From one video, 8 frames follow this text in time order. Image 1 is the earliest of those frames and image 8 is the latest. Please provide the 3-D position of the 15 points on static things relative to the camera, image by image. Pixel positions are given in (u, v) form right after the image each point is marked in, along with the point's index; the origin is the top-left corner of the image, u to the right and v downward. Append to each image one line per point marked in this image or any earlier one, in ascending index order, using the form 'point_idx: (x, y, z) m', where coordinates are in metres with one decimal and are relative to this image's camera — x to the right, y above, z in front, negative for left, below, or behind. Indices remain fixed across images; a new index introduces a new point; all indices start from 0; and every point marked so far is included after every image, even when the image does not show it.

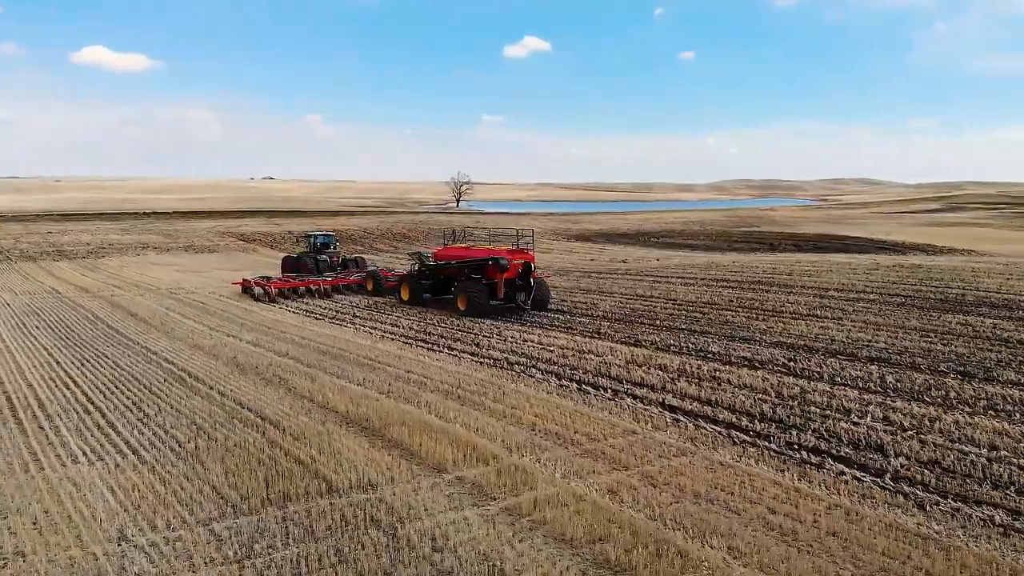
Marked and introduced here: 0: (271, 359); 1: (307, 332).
0: (-3.3, -1.0, +10.9) m
1: (-3.4, -0.7, +13.4) m
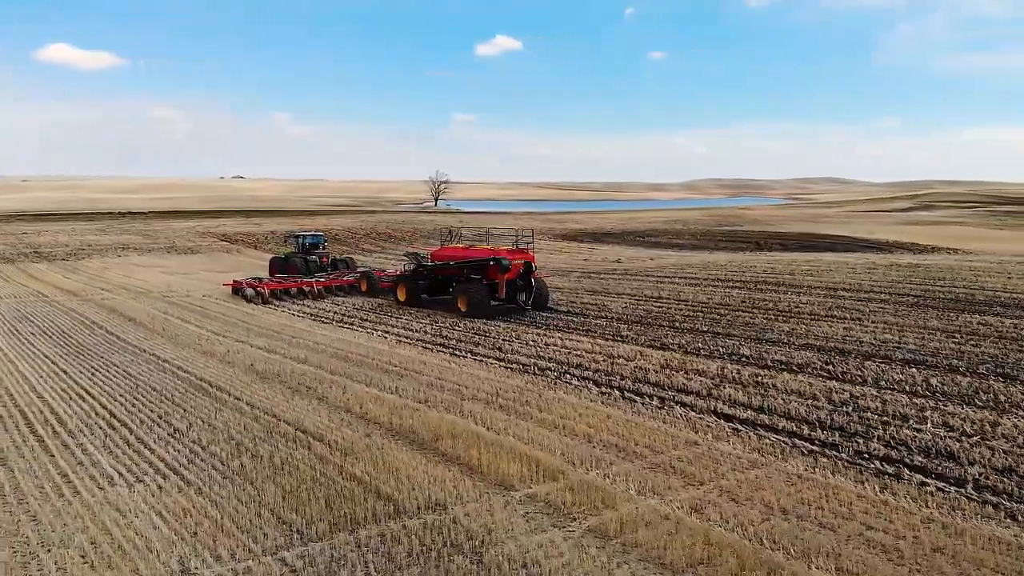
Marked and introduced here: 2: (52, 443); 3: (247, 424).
0: (-2.8, -1.0, +10.4) m
1: (-3.1, -0.8, +12.9) m
2: (-4.0, -1.4, +7.1) m
3: (-2.5, -1.3, +7.7) m
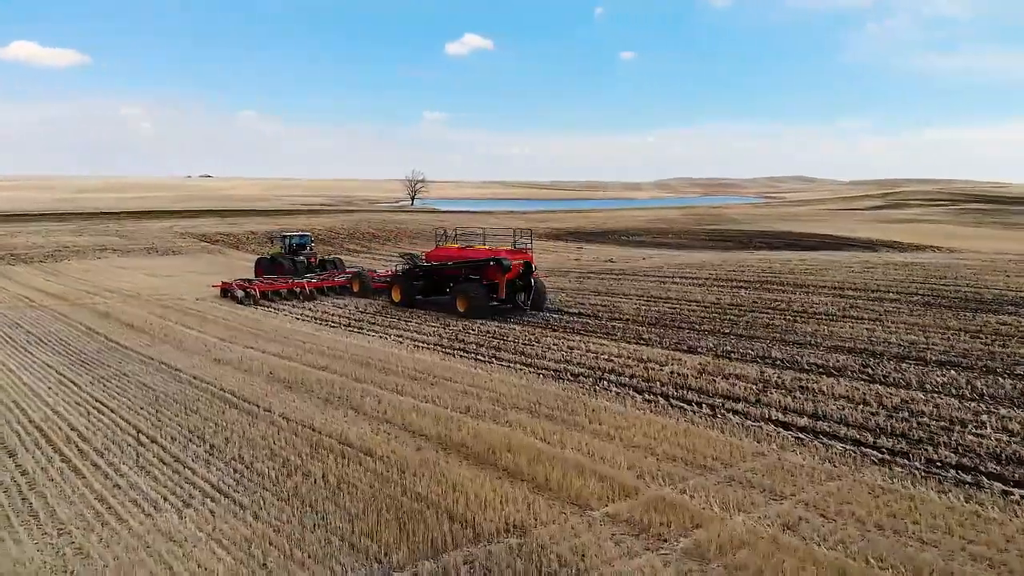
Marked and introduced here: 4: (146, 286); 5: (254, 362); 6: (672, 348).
0: (-2.4, -1.1, +9.9) m
1: (-2.7, -0.8, +12.4) m
2: (-3.5, -1.4, +6.6) m
3: (-2.0, -1.3, +7.2) m
4: (-9.0, 0.0, +19.9) m
5: (-3.4, -1.0, +10.6) m
6: (+2.3, -0.9, +11.6) m
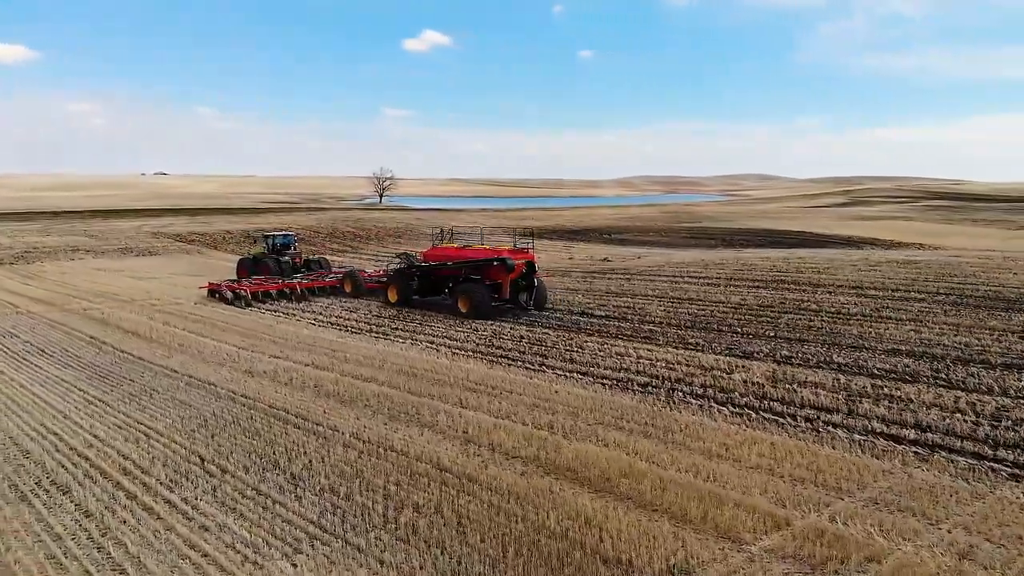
0: (-1.7, -1.1, +9.1) m
1: (-2.1, -0.9, +11.6) m
2: (-2.6, -1.5, +5.7) m
3: (-1.1, -1.4, +6.5) m
4: (-8.8, 0.0, +18.8) m
5: (-2.7, -1.0, +9.8) m
6: (+3.0, -0.9, +11.1) m
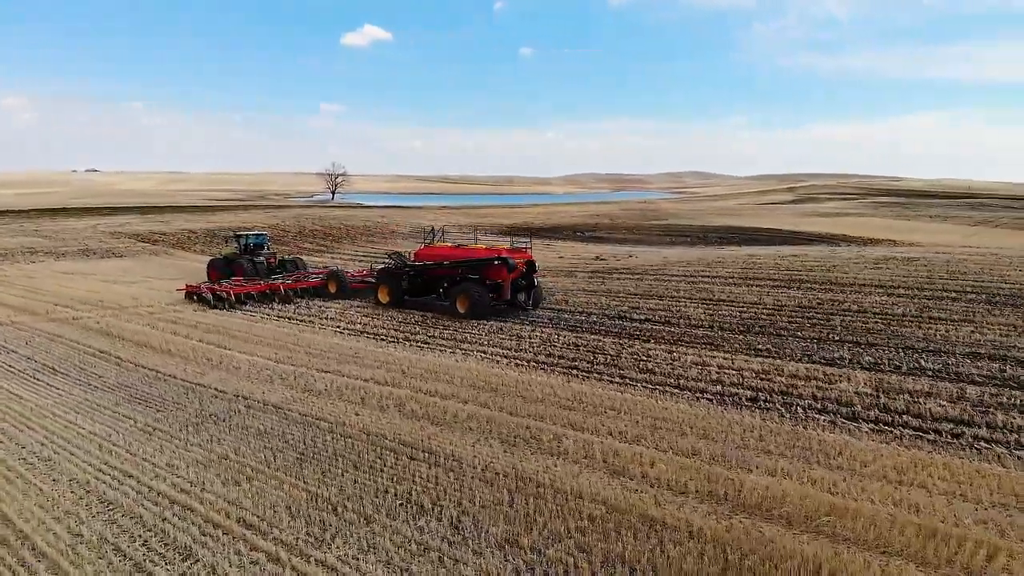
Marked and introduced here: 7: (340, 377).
0: (-0.6, -1.2, +8.1) m
1: (-1.2, -1.0, +10.6) m
2: (-1.2, -1.6, +4.7) m
3: (+0.2, -1.5, +5.5) m
4: (-8.5, -0.1, +17.2) m
5: (-1.6, -1.1, +8.7) m
6: (+3.9, -0.9, +10.5) m
7: (-2.0, -1.0, +9.5) m
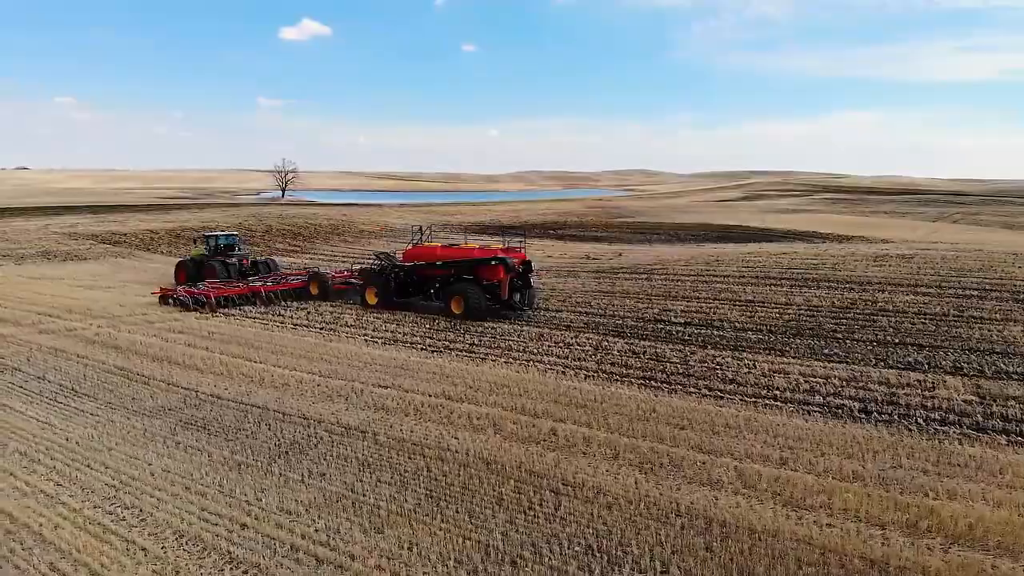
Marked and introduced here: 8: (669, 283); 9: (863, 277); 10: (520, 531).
0: (+0.4, -1.3, +7.4) m
1: (-0.4, -1.0, +9.8) m
2: (0.0, -1.7, +3.9) m
3: (+1.4, -1.6, +4.9) m
4: (-8.2, -0.3, +15.8) m
5: (-0.7, -1.2, +7.9) m
6: (+4.7, -1.0, +10.1) m
7: (-1.1, -1.1, +8.6) m
8: (+3.5, +0.1, +17.7) m
9: (+7.8, +0.2, +18.0) m
10: (0.0, -1.5, +5.0) m
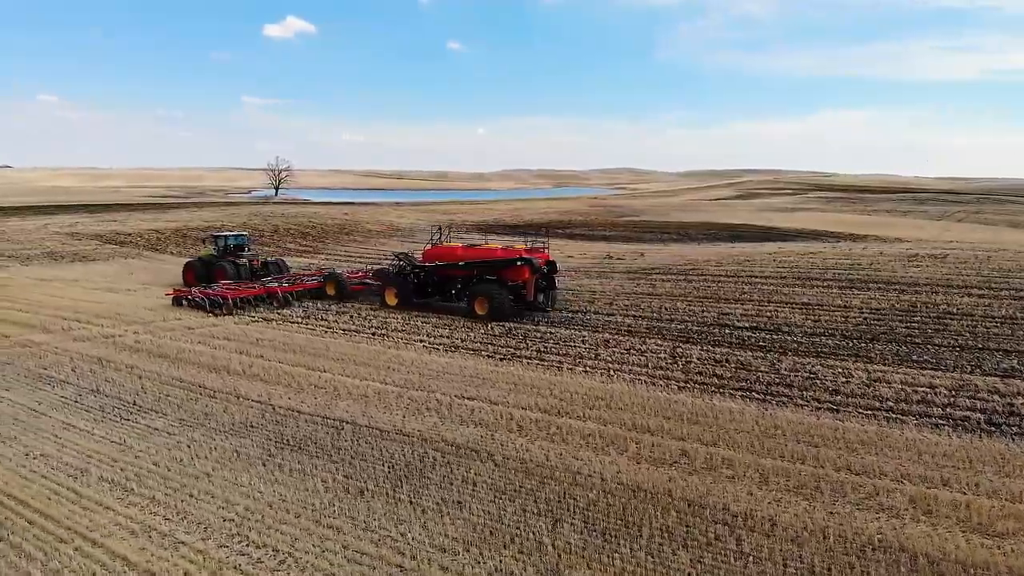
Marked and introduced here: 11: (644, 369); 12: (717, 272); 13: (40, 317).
0: (+1.4, -1.3, +6.8) m
1: (+0.5, -1.1, +9.2) m
2: (+1.1, -1.7, +3.4) m
3: (+2.4, -1.6, +4.3) m
4: (-7.3, -0.3, +15.1) m
5: (+0.3, -1.3, +7.3) m
6: (+5.6, -1.0, +9.6) m
7: (-0.1, -1.2, +8.1) m
8: (+4.3, 0.0, +17.2) m
9: (+8.6, +0.2, +17.6) m
10: (+1.1, -1.6, +4.5) m
11: (+1.6, -1.0, +9.9) m
12: (+4.9, +0.3, +19.3) m
13: (-8.0, -0.4, +13.8) m
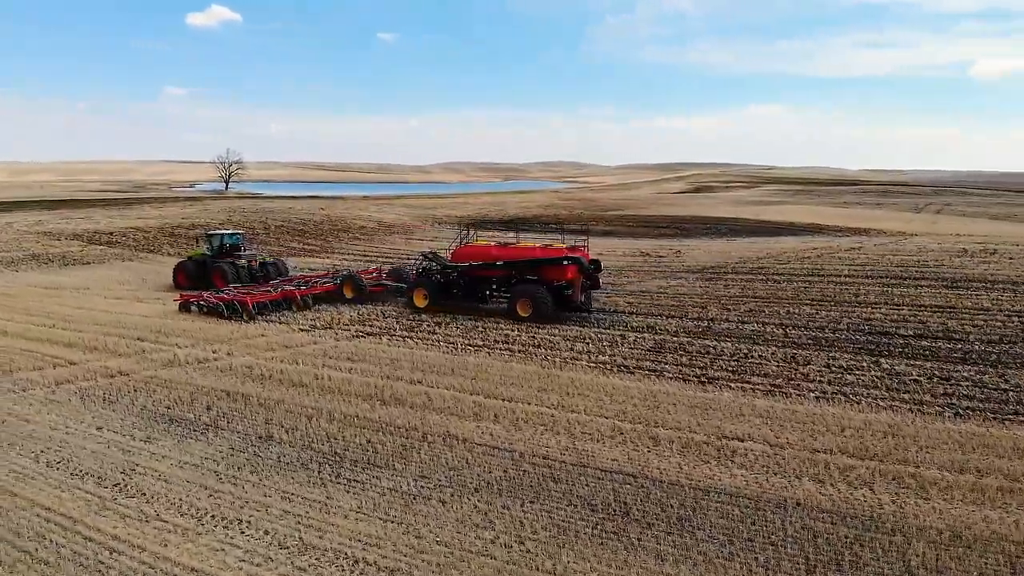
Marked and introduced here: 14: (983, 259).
0: (+4.0, -1.5, +5.6) m
1: (+2.9, -1.2, +7.9) m
2: (+4.0, -1.9, +2.1) m
3: (+5.2, -1.8, +3.2) m
4: (-5.5, -0.5, +13.1) m
5: (+2.8, -1.4, +6.0) m
6: (+7.9, -1.1, +8.8) m
7: (+2.3, -1.3, +6.7) m
8: (+5.8, 0.0, +16.2) m
9: (+10.2, +0.2, +17.0) m
10: (+3.9, -1.7, +3.3) m
11: (+3.9, -1.1, +8.7) m
12: (+6.3, +0.3, +18.4) m
13: (-6.1, -0.6, +11.7) m
14: (+11.3, +0.6, +19.5) m
